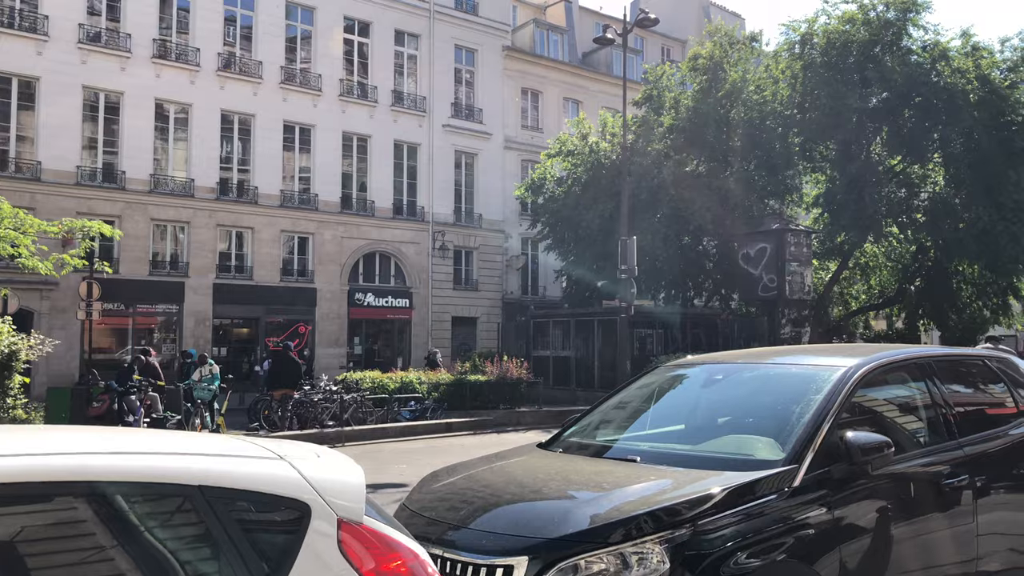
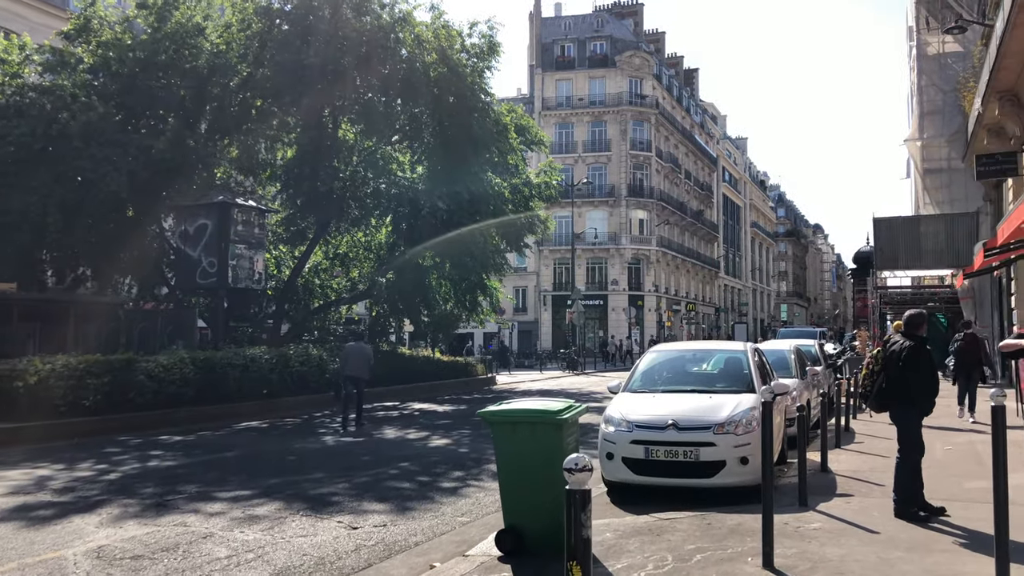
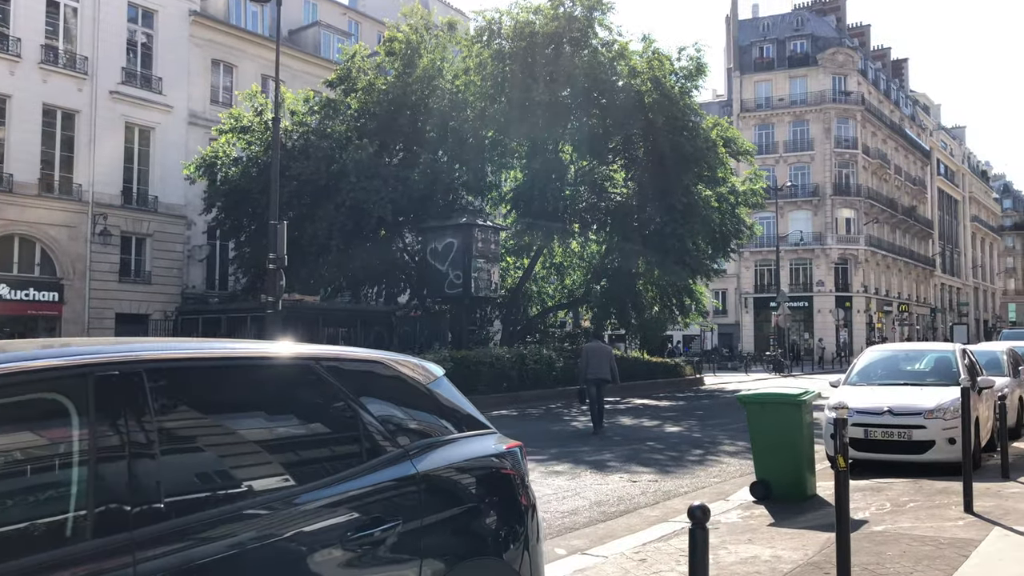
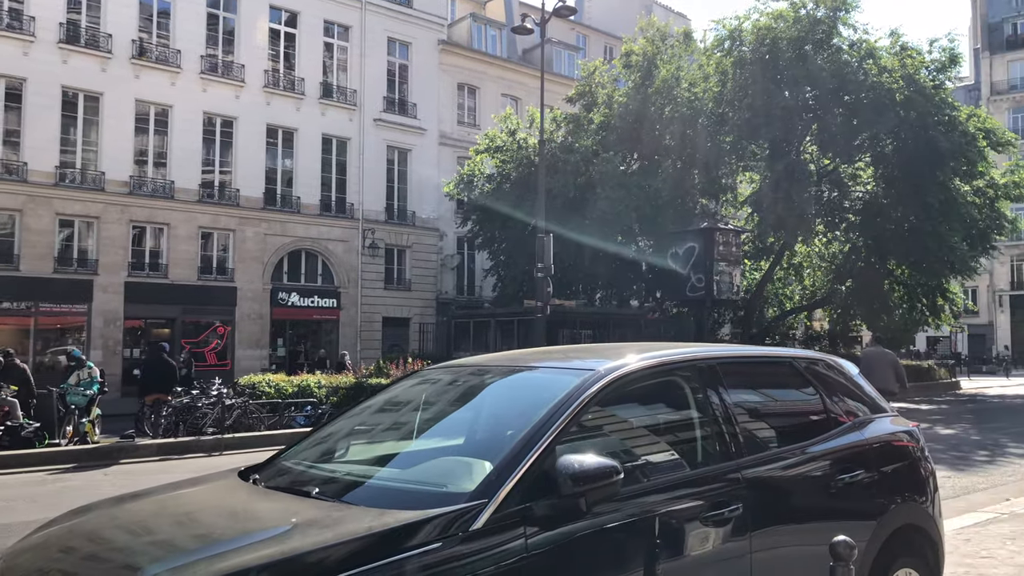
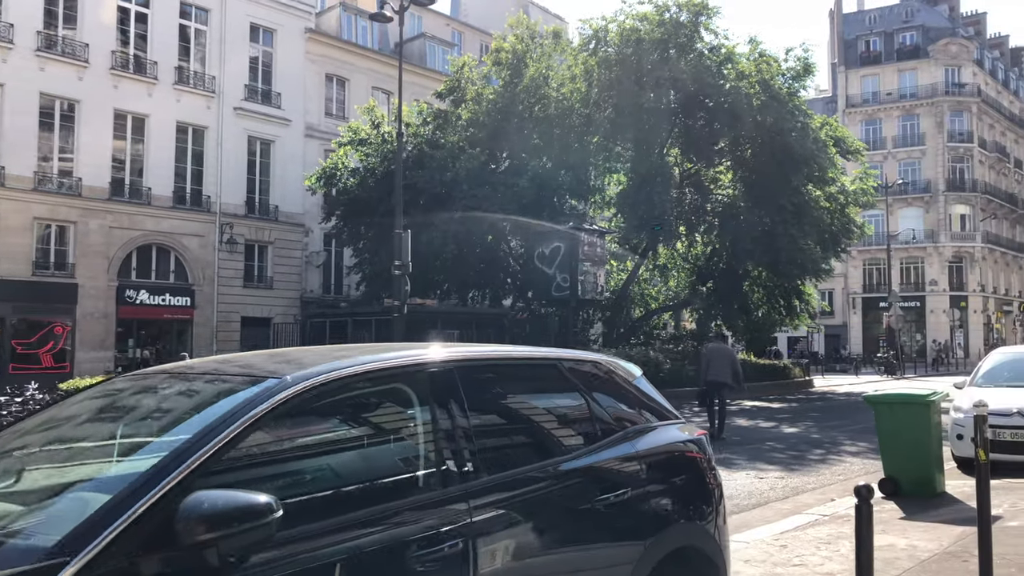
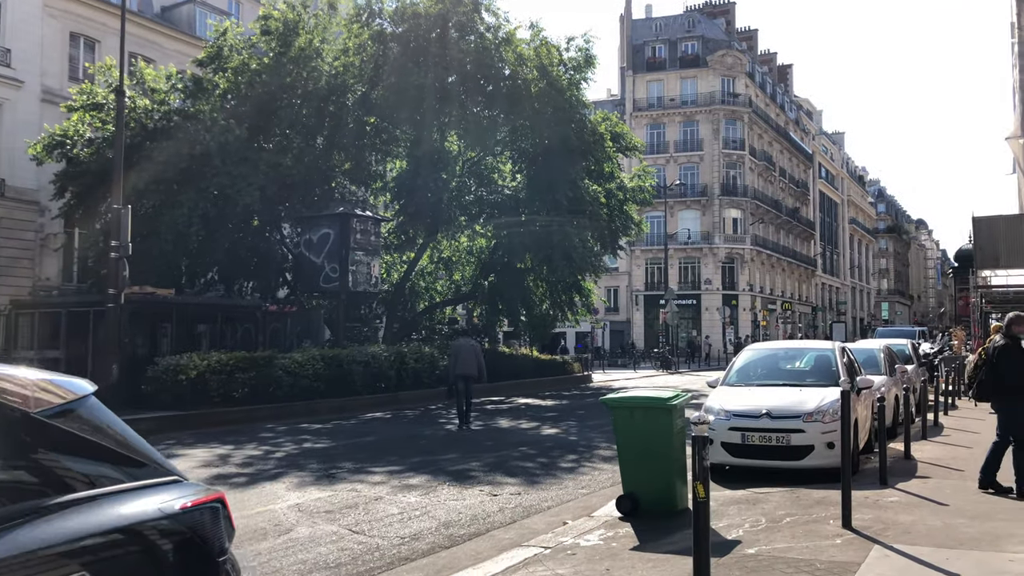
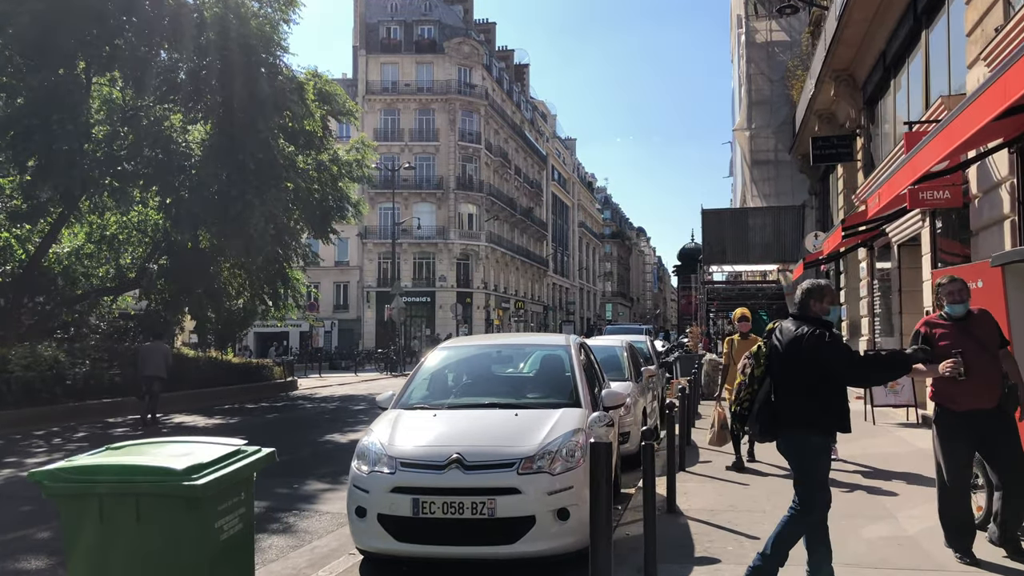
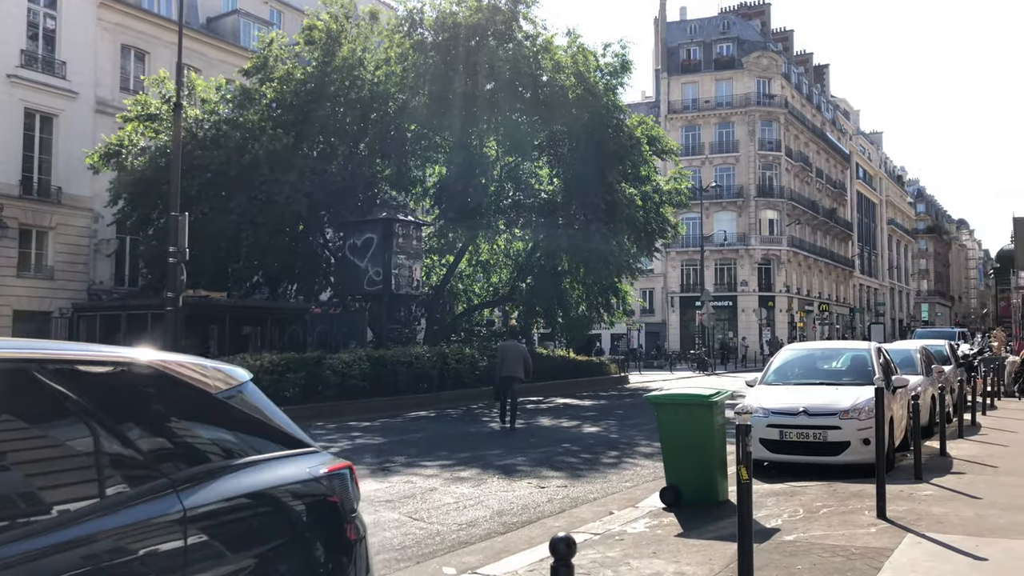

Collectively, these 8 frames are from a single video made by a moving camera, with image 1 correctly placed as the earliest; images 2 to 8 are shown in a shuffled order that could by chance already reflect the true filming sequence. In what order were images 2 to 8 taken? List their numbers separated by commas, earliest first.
4, 5, 3, 8, 6, 2, 7
